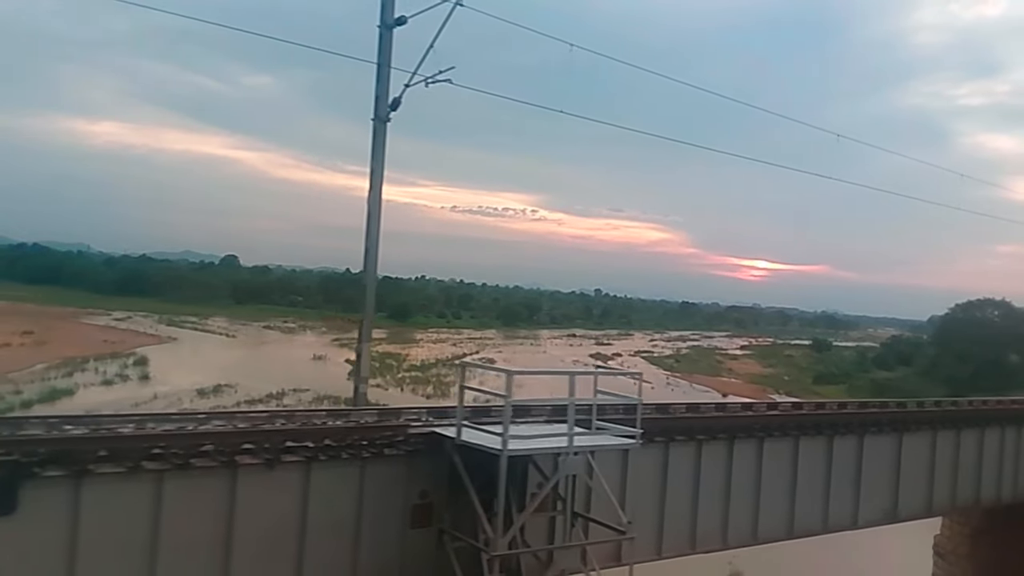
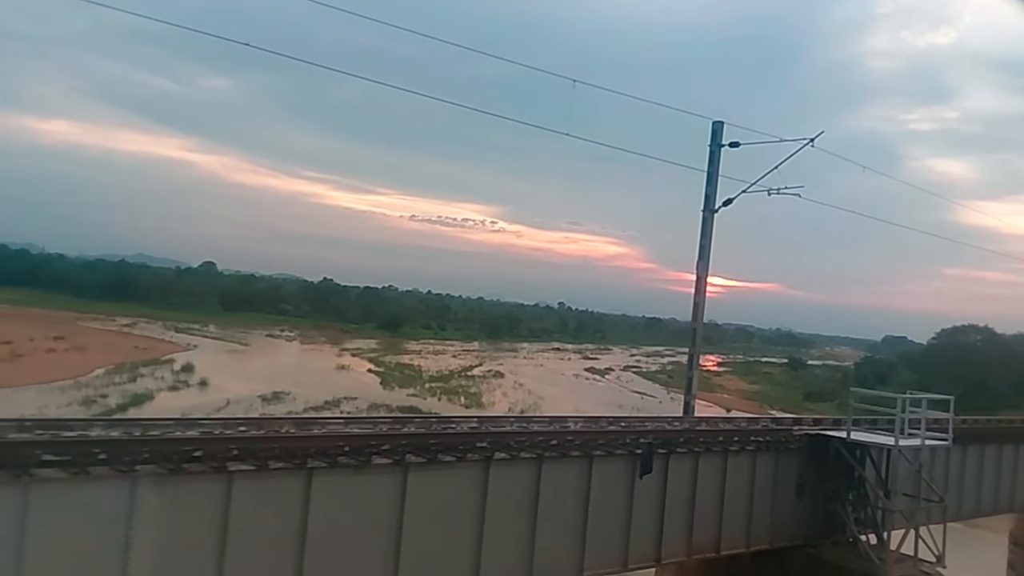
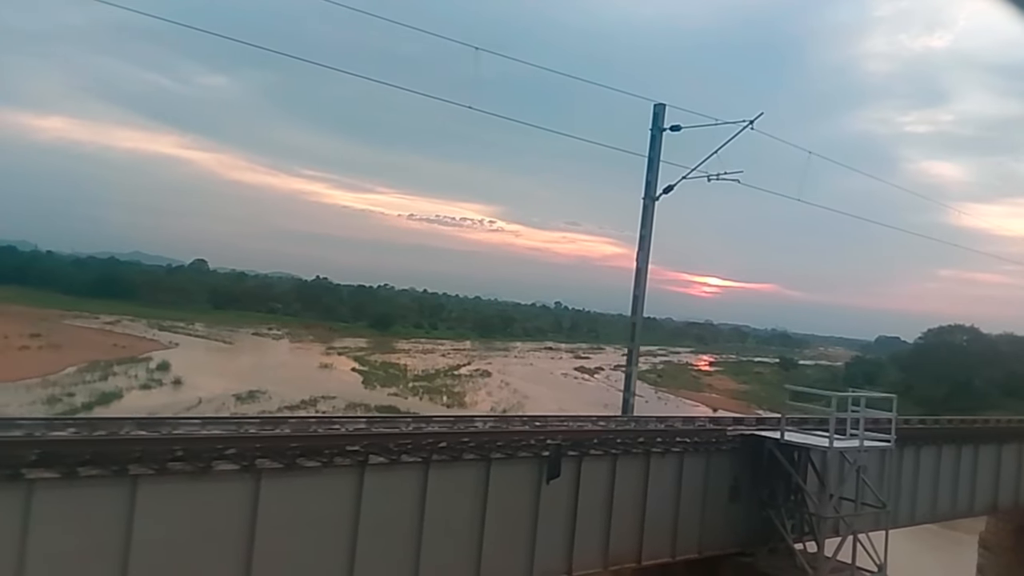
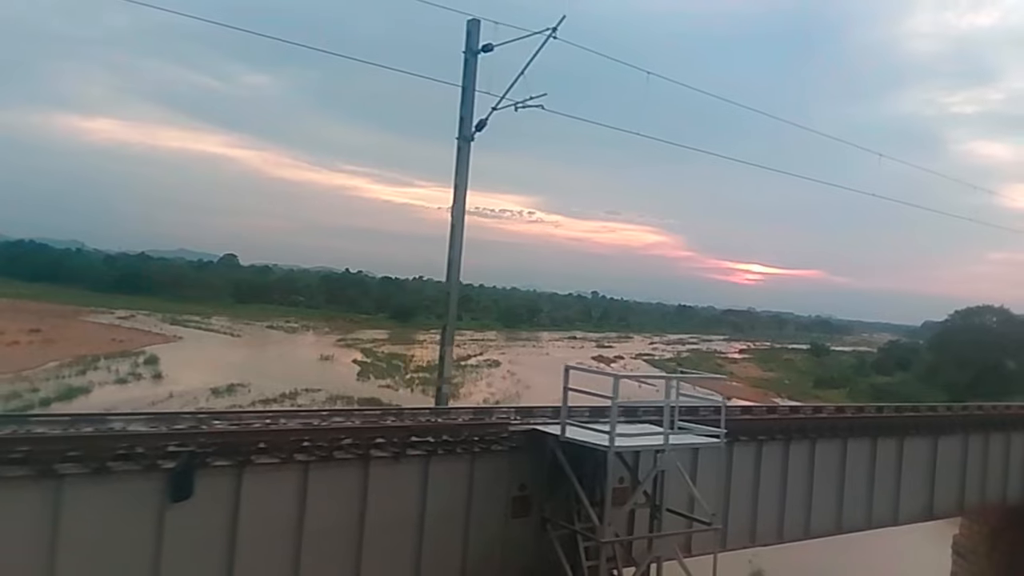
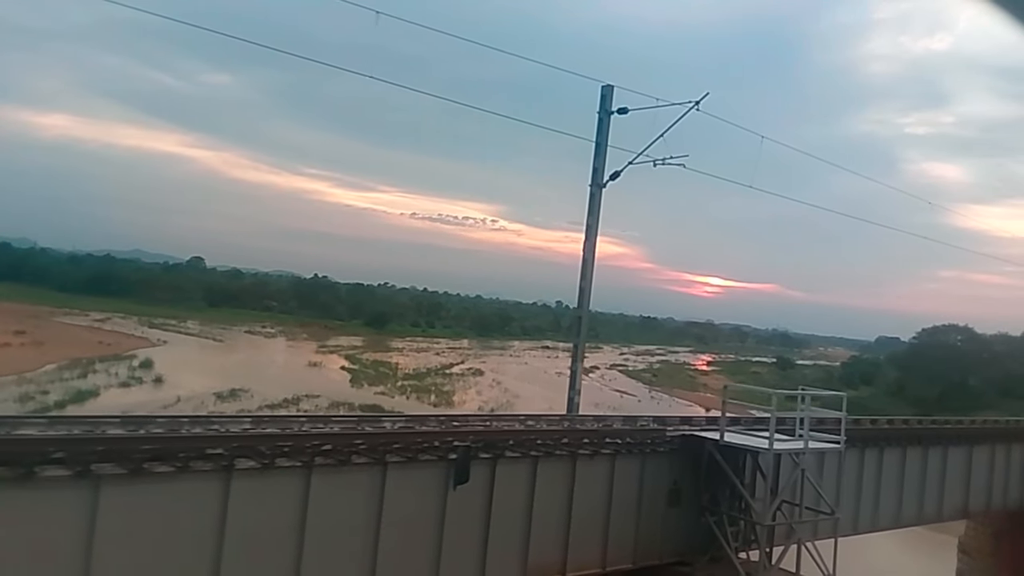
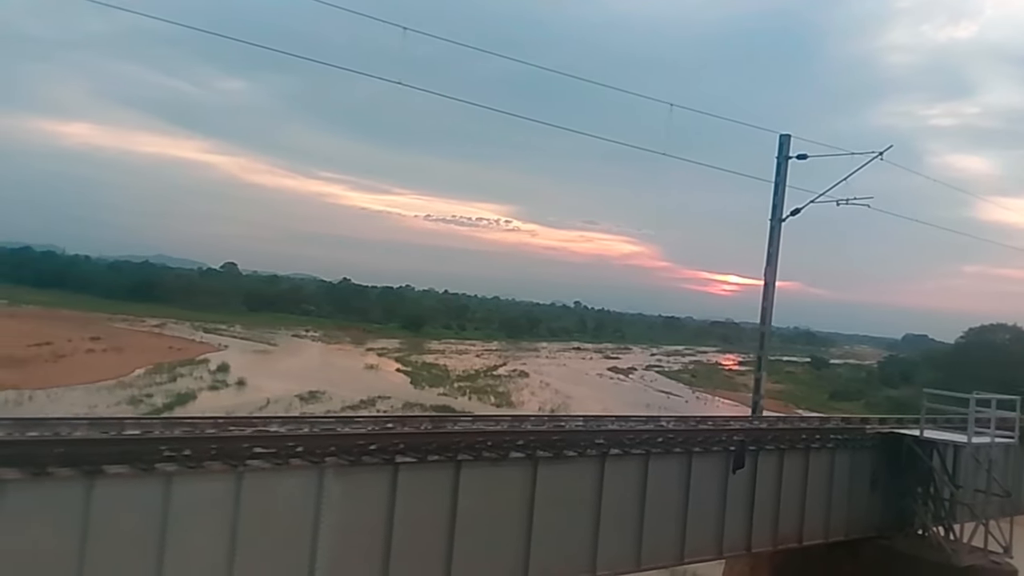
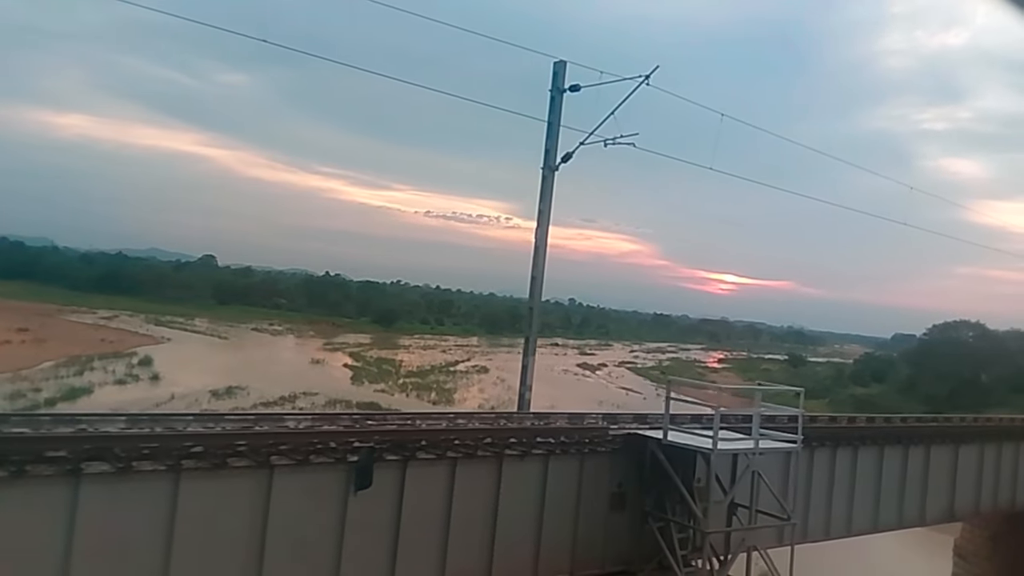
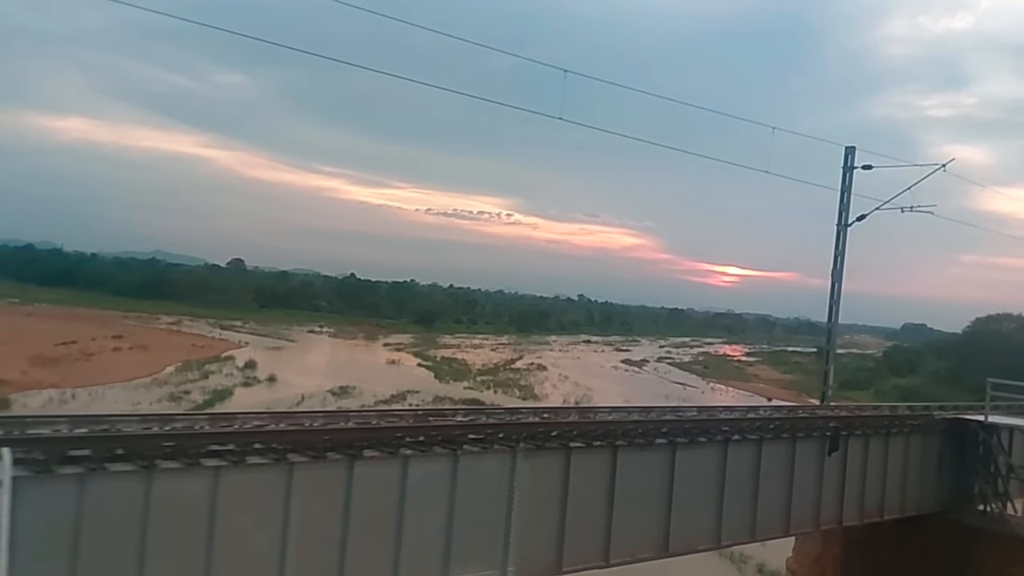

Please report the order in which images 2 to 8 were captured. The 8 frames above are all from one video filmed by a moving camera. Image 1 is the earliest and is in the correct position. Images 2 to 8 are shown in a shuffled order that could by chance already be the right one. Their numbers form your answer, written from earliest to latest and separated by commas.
4, 7, 5, 3, 2, 6, 8
